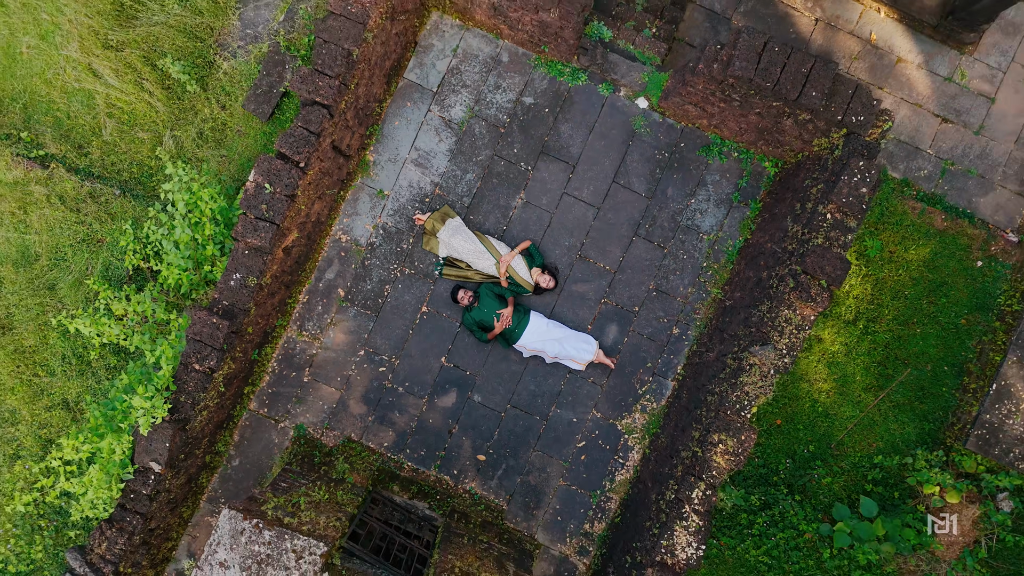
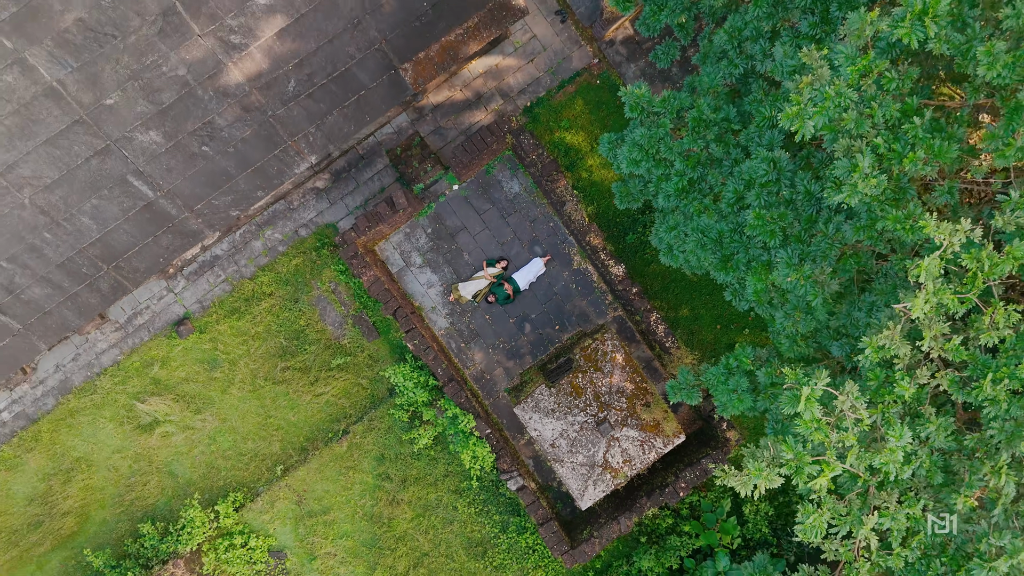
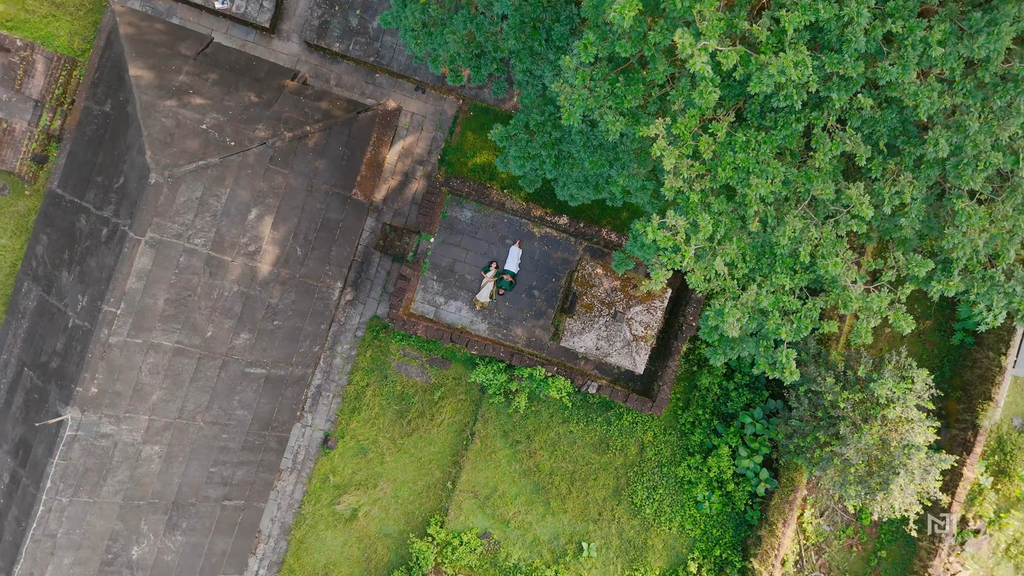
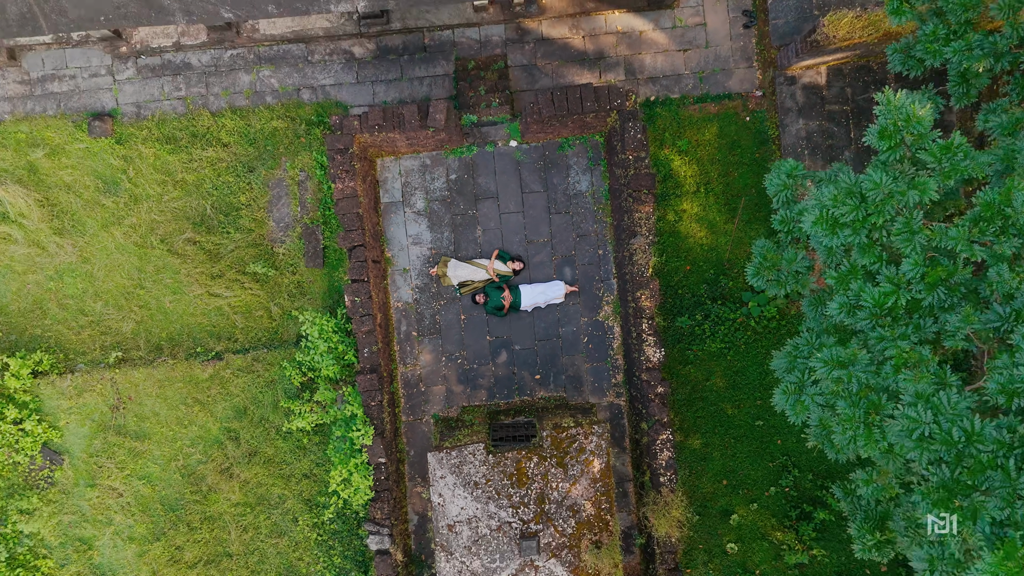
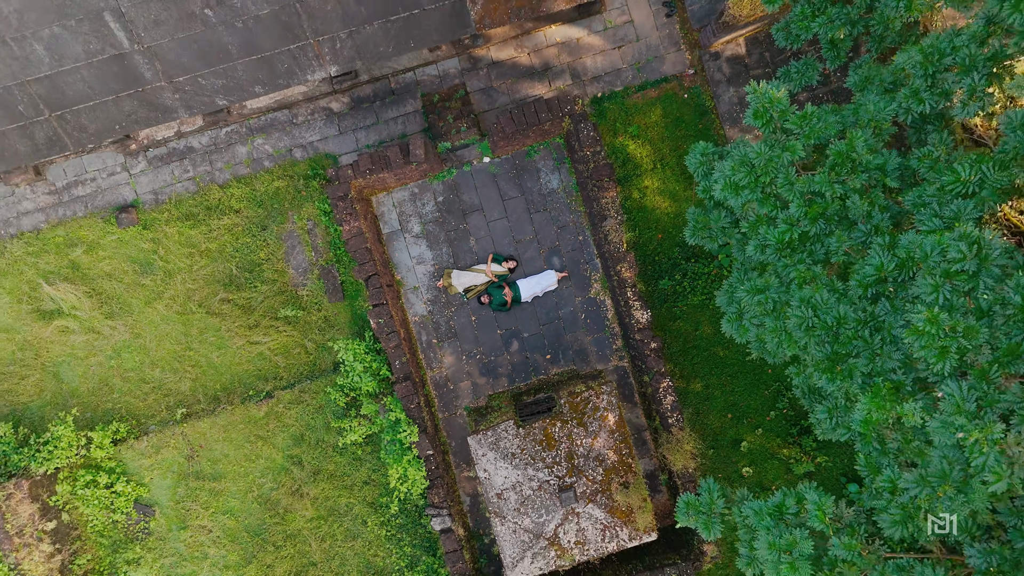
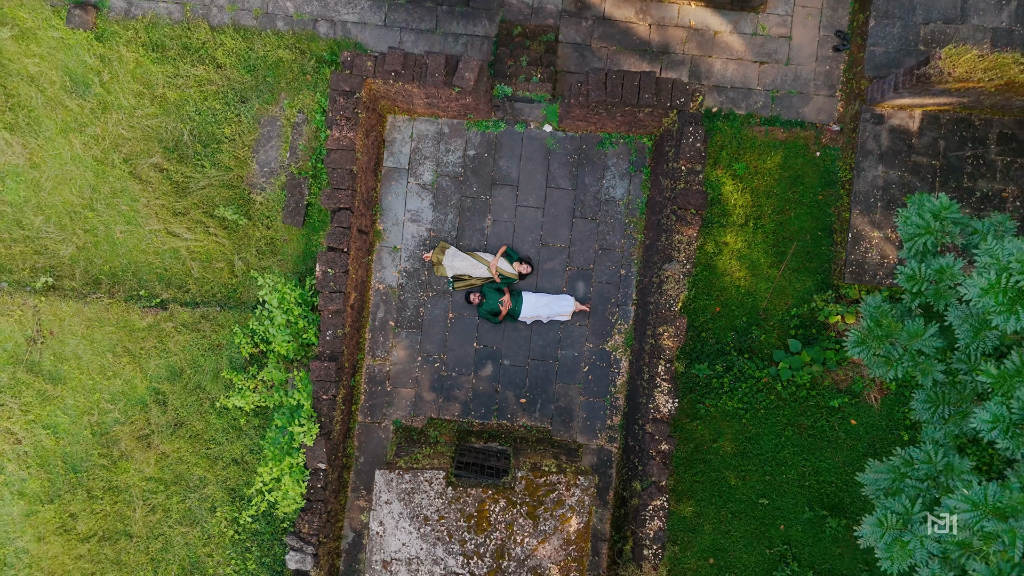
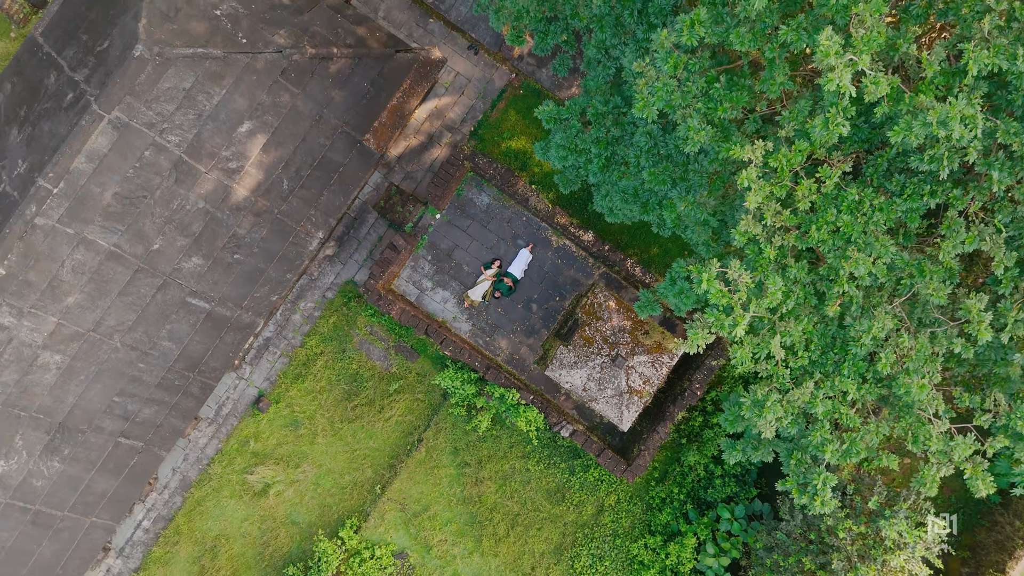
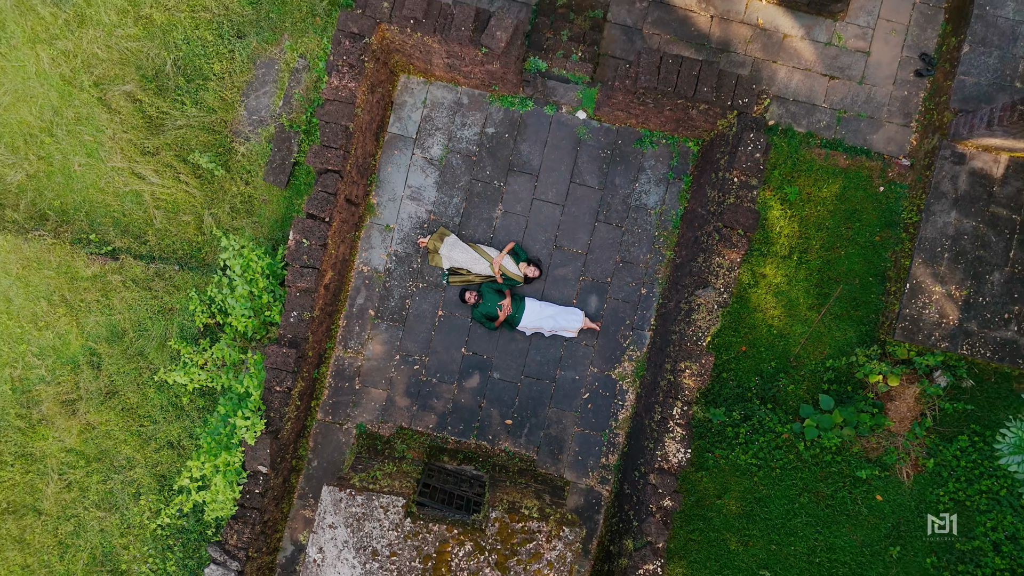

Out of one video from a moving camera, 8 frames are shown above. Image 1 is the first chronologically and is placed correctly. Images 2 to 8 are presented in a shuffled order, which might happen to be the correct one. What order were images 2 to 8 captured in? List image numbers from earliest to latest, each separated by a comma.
8, 6, 4, 5, 2, 7, 3
